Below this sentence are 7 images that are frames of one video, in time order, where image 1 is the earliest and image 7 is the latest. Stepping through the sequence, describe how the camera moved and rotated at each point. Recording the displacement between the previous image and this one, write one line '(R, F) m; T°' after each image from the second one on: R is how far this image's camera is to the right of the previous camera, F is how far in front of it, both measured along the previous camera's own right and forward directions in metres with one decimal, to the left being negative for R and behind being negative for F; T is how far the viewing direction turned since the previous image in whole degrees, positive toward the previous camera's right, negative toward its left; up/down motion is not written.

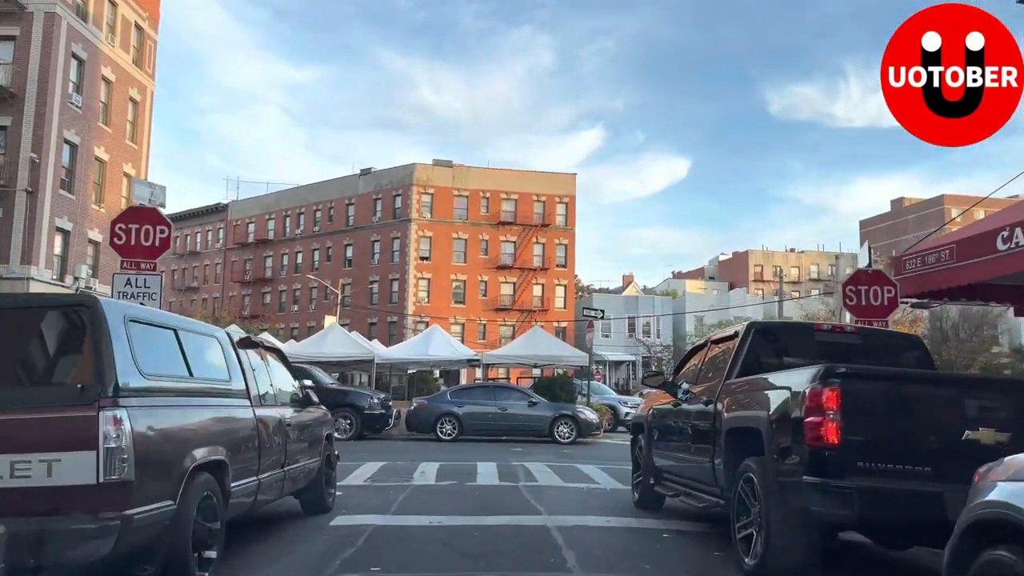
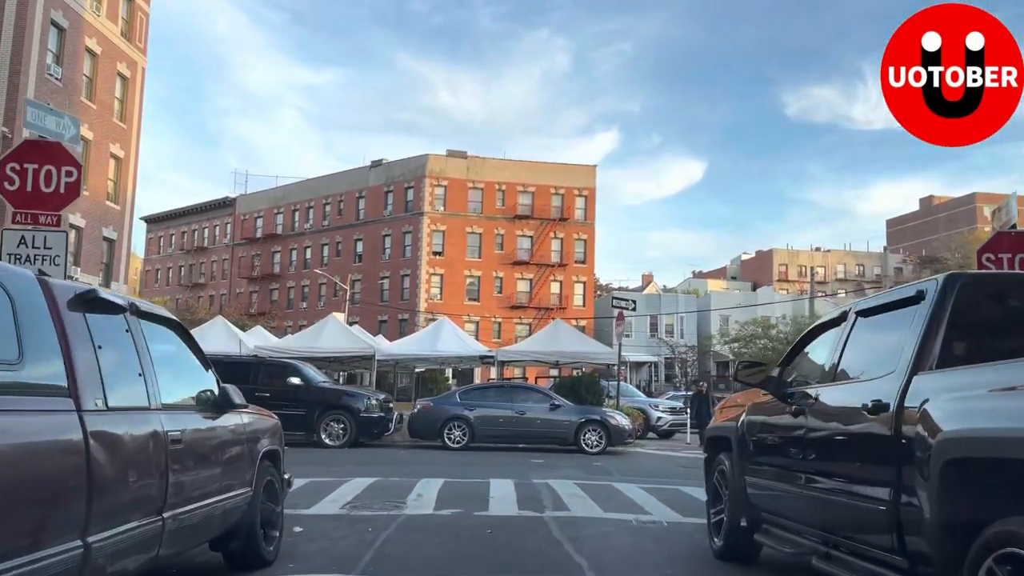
(-0.1, +2.8) m; -1°
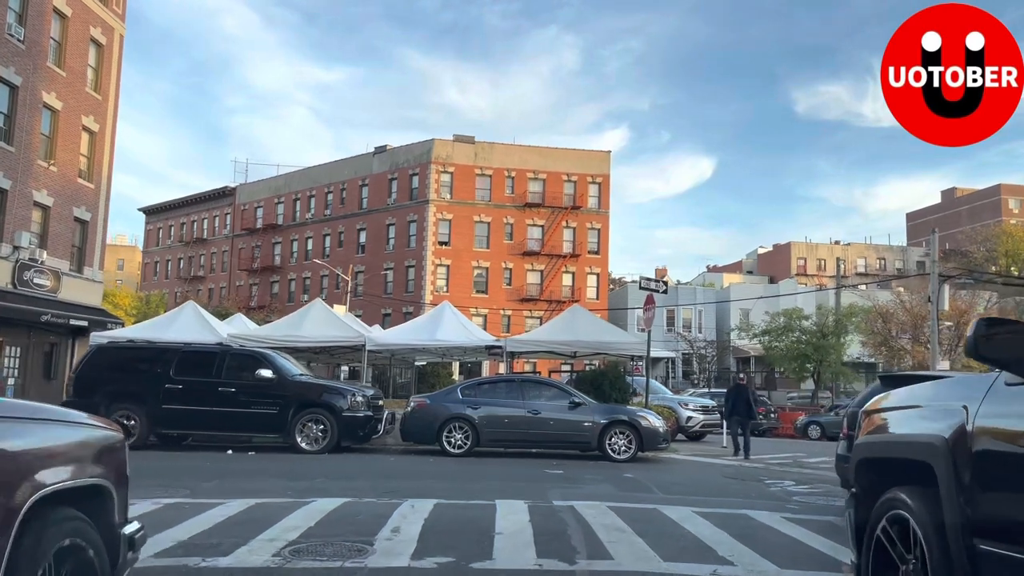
(0.0, +2.8) m; -1°
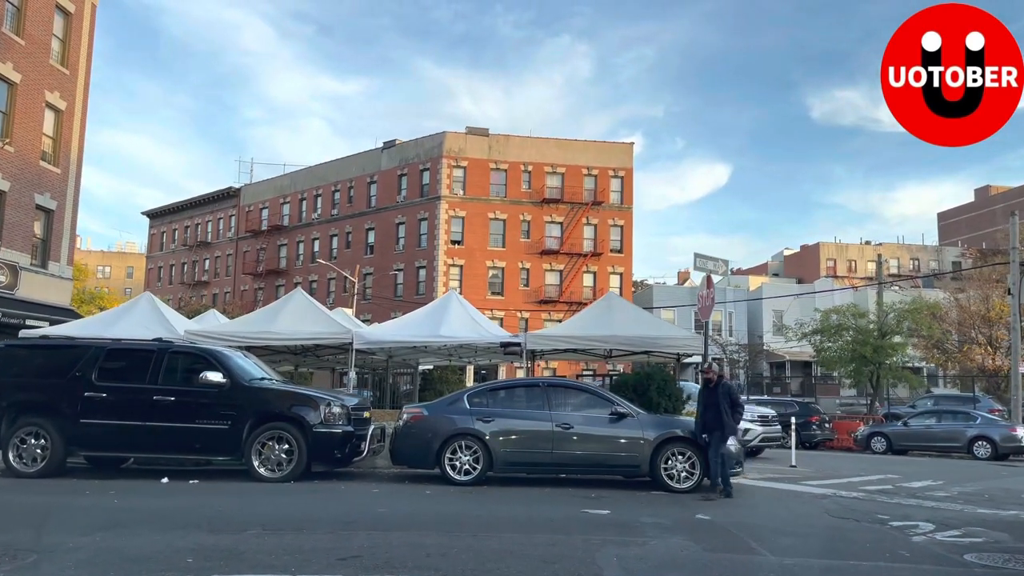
(-0.1, +3.5) m; -1°
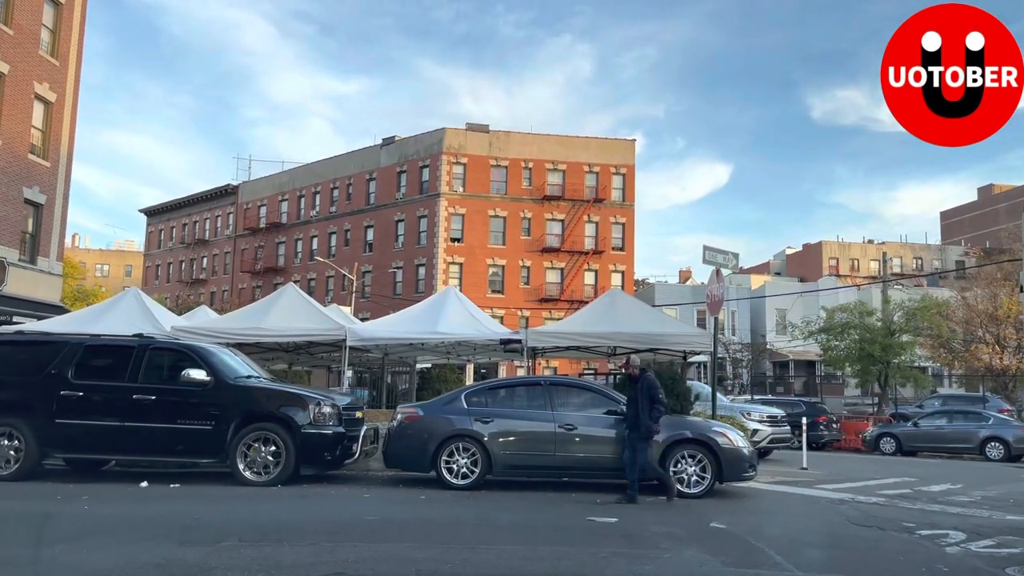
(0.0, +0.6) m; 0°
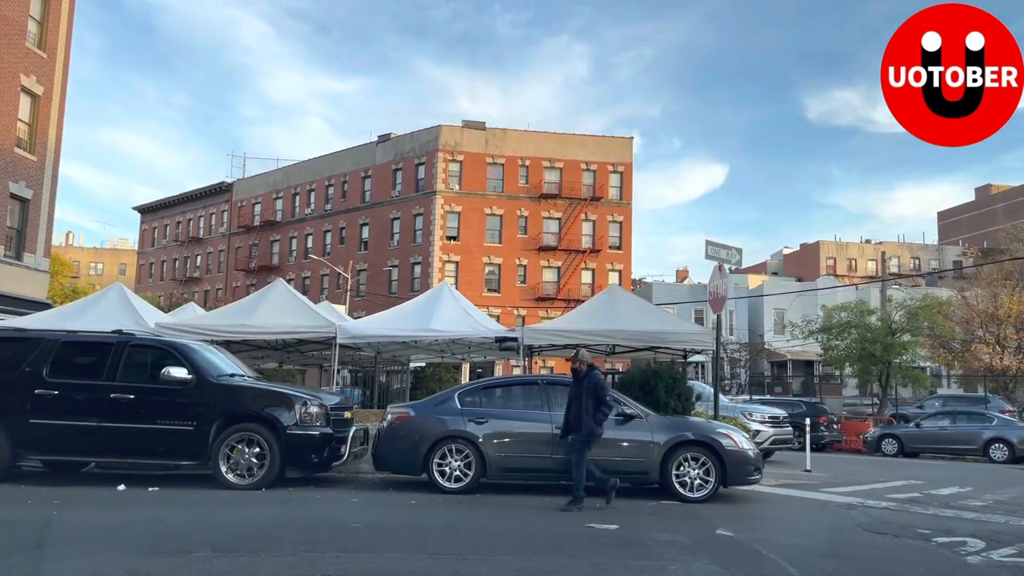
(0.0, +0.4) m; 0°
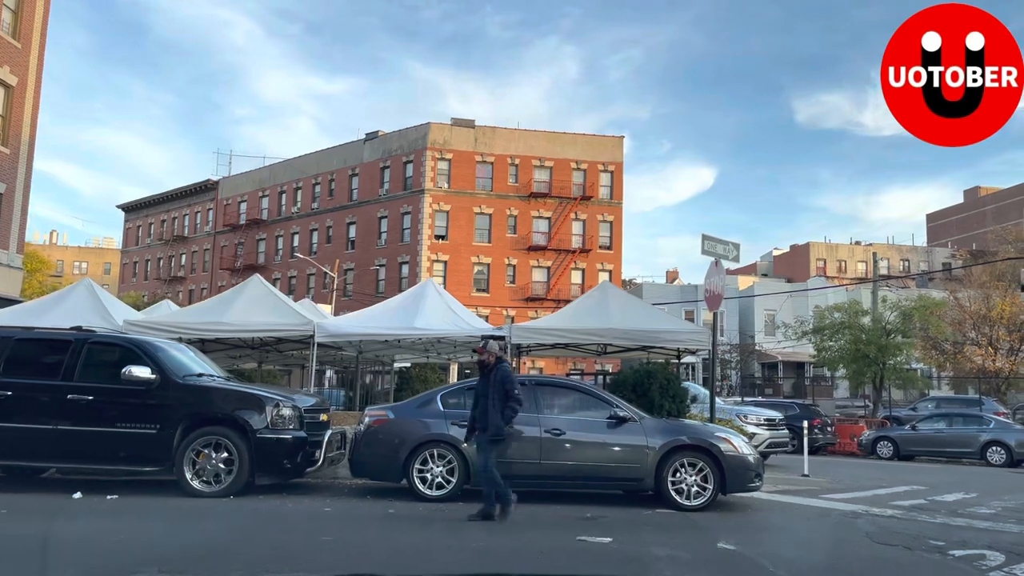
(0.0, +0.6) m; +1°
